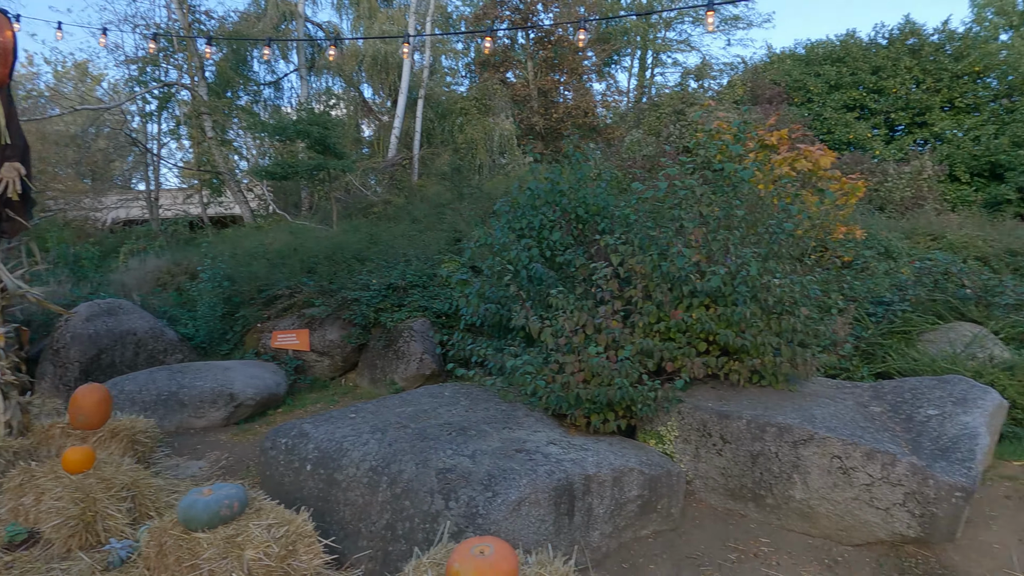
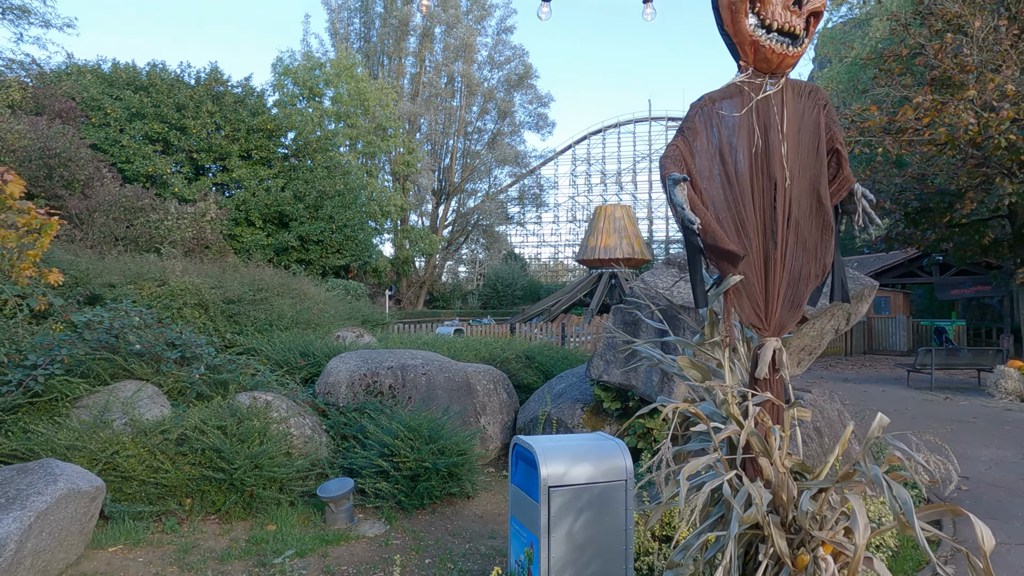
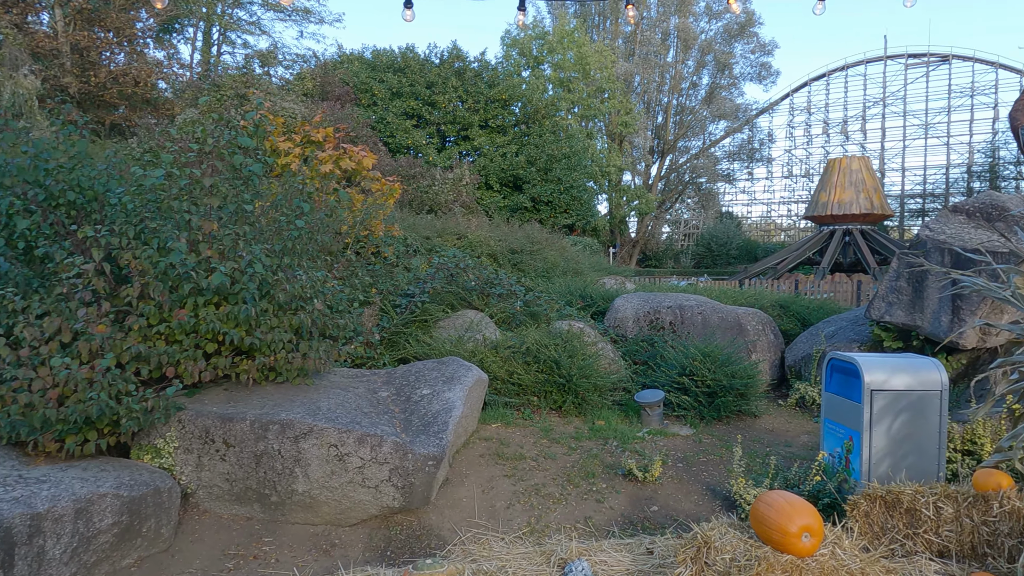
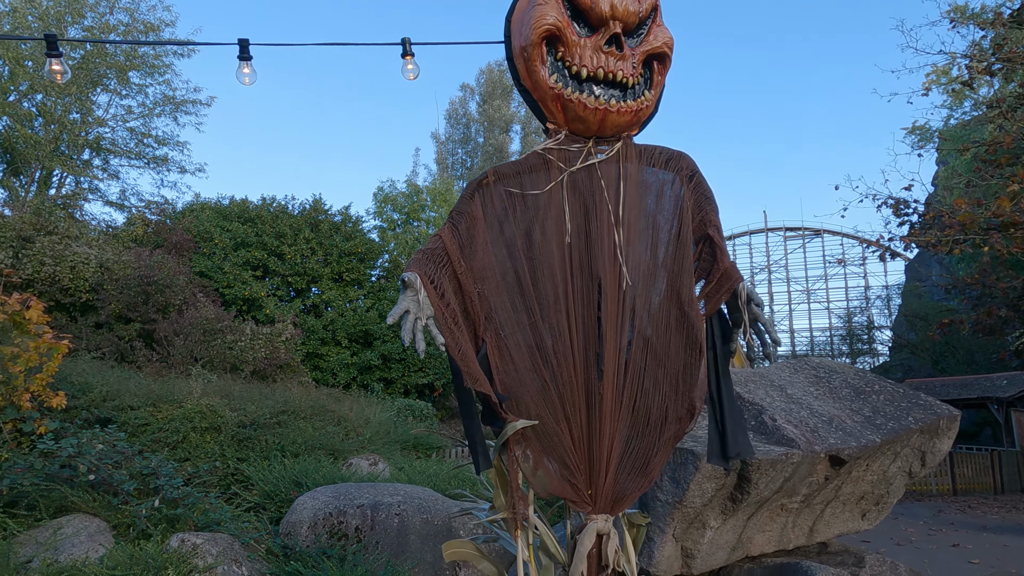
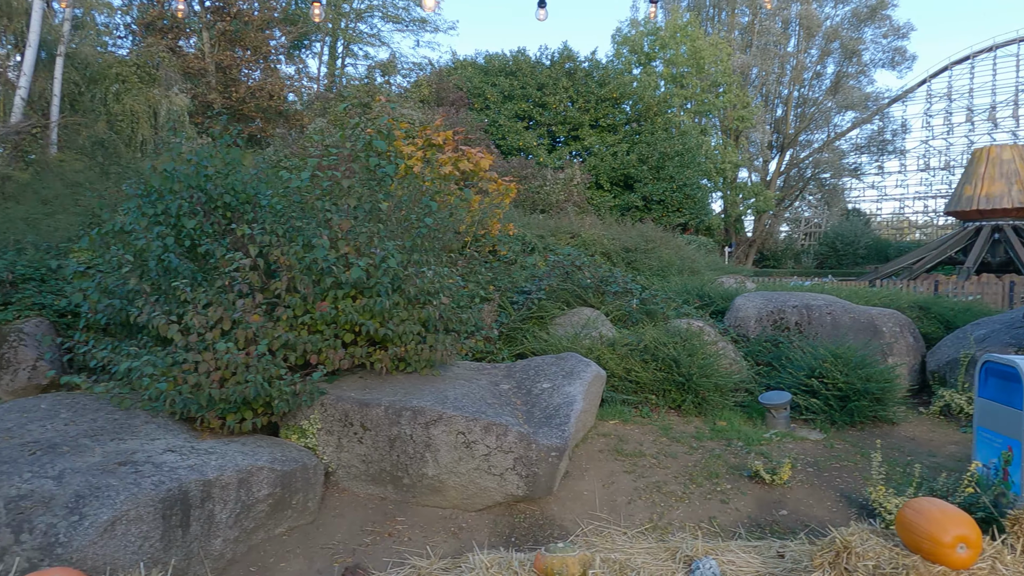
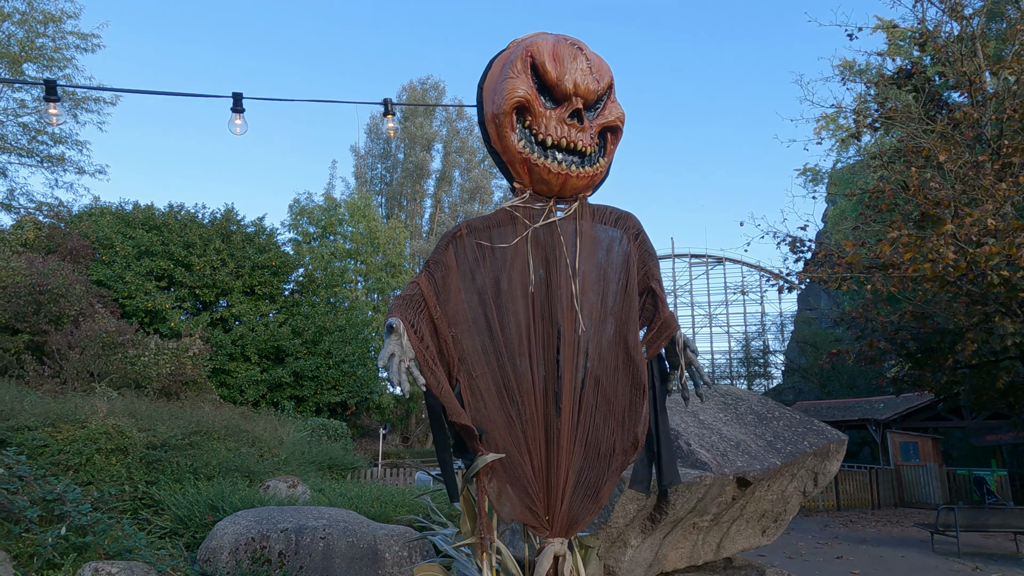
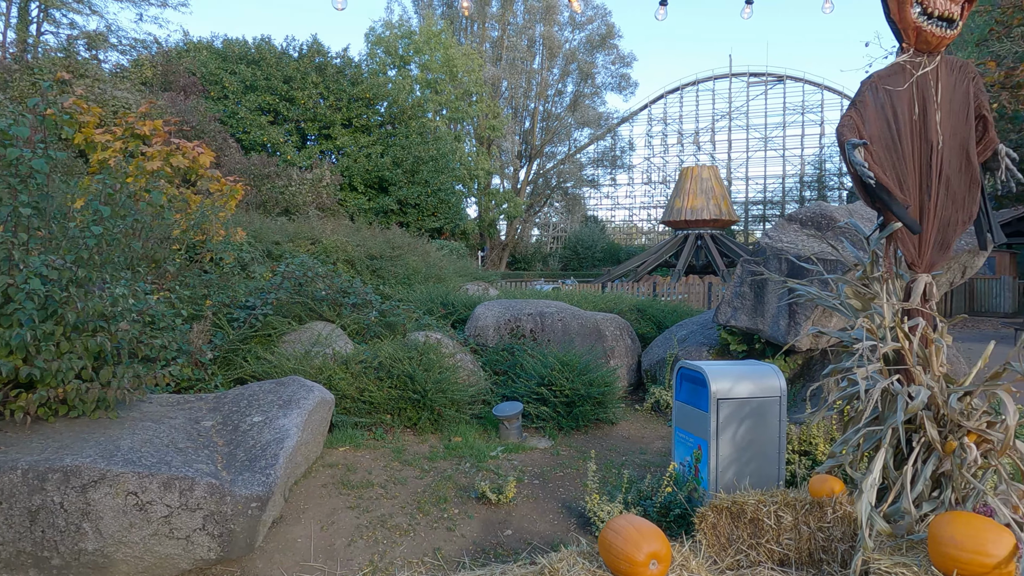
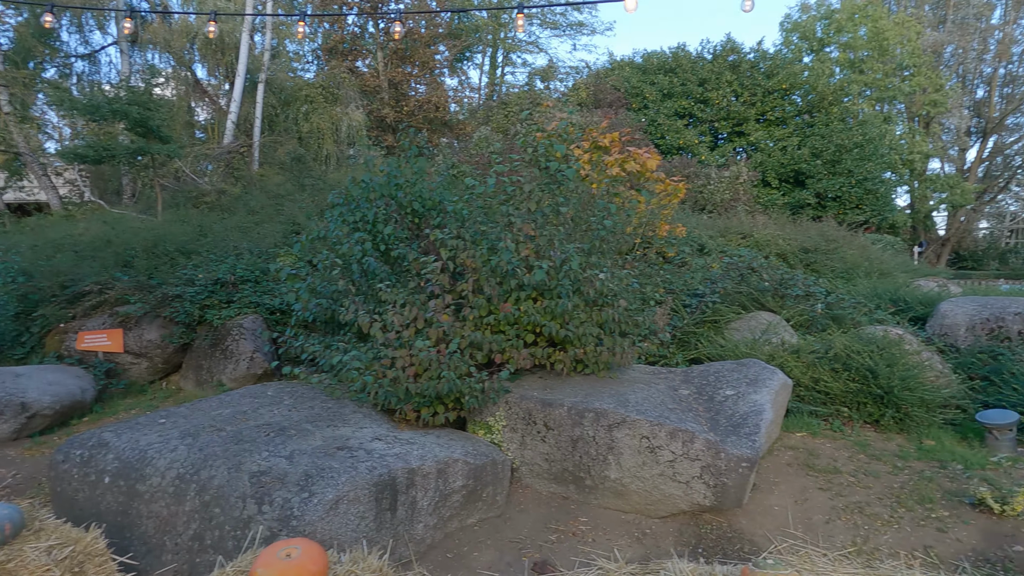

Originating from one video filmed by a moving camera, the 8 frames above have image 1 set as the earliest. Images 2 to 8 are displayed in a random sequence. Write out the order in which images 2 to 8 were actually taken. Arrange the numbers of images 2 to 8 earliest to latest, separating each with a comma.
8, 5, 3, 7, 2, 6, 4
